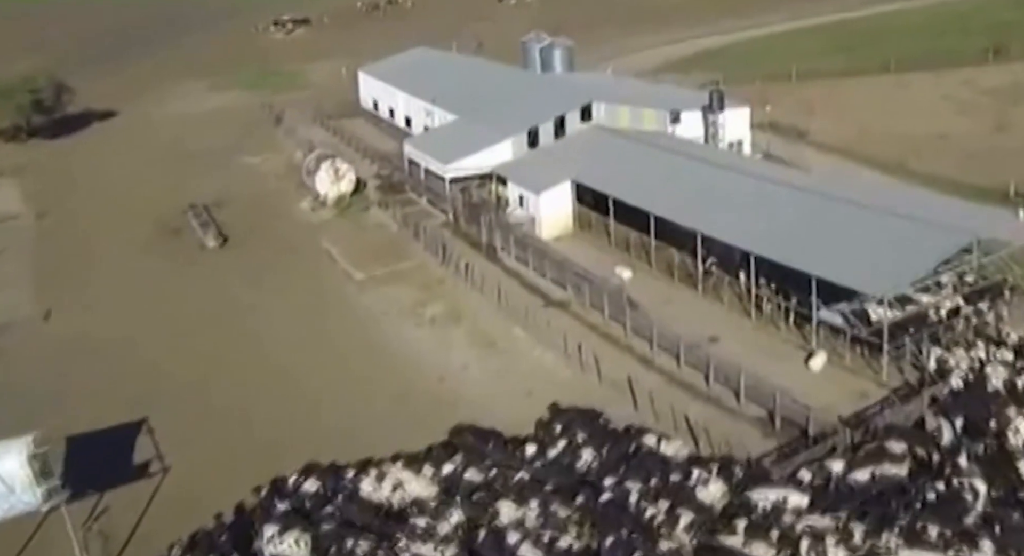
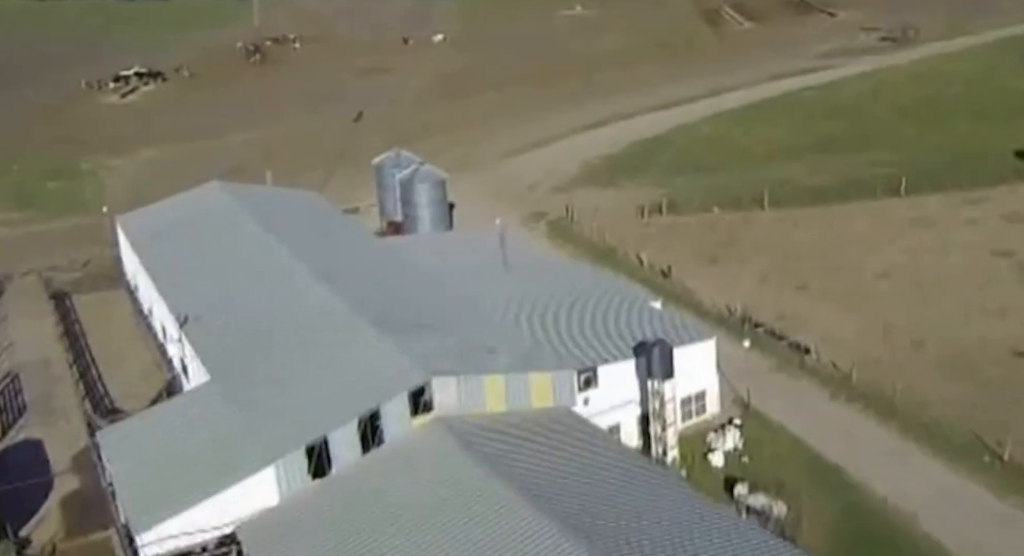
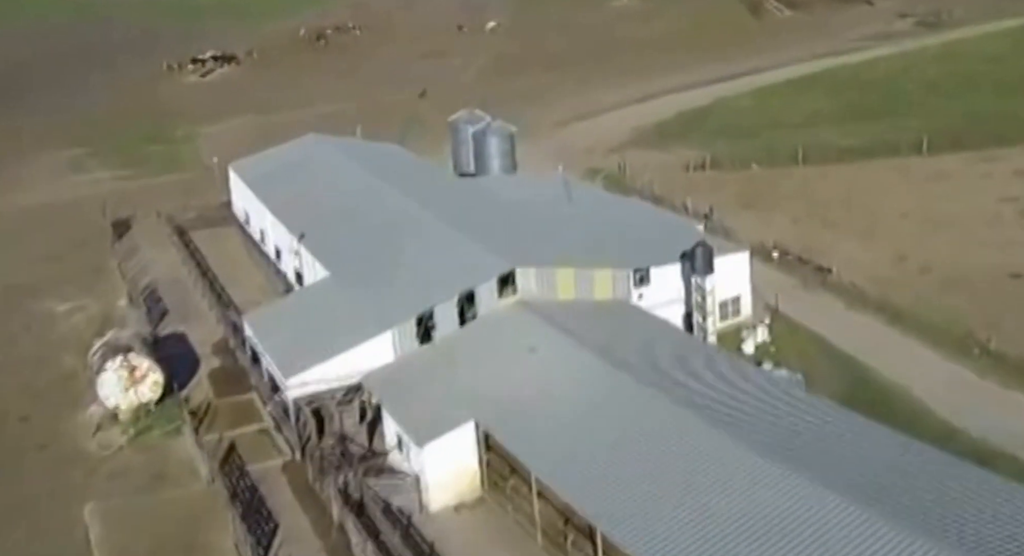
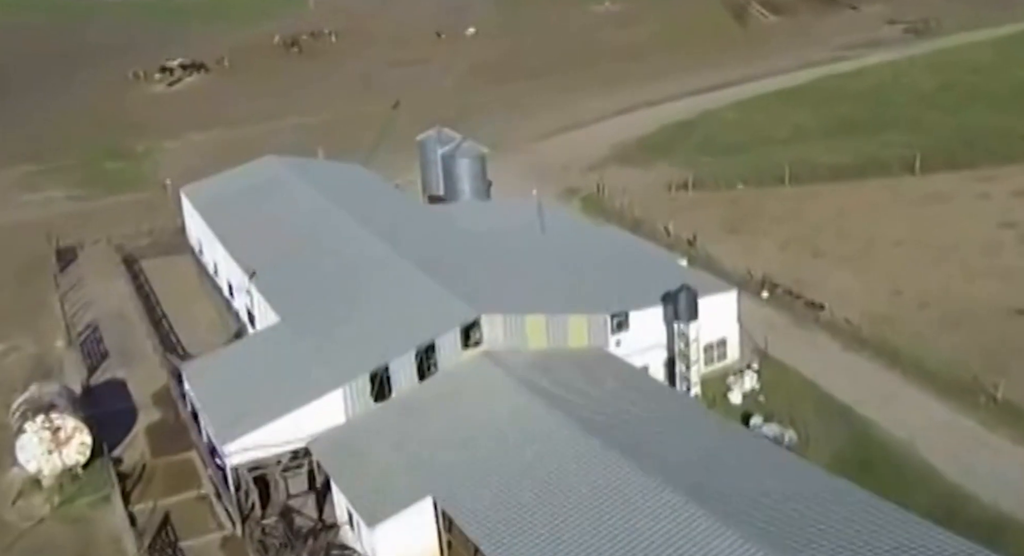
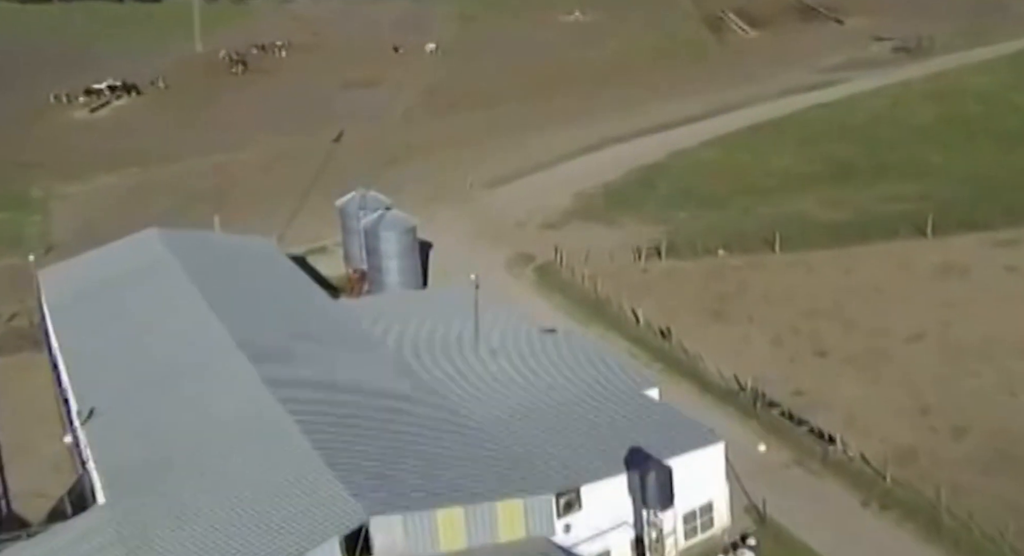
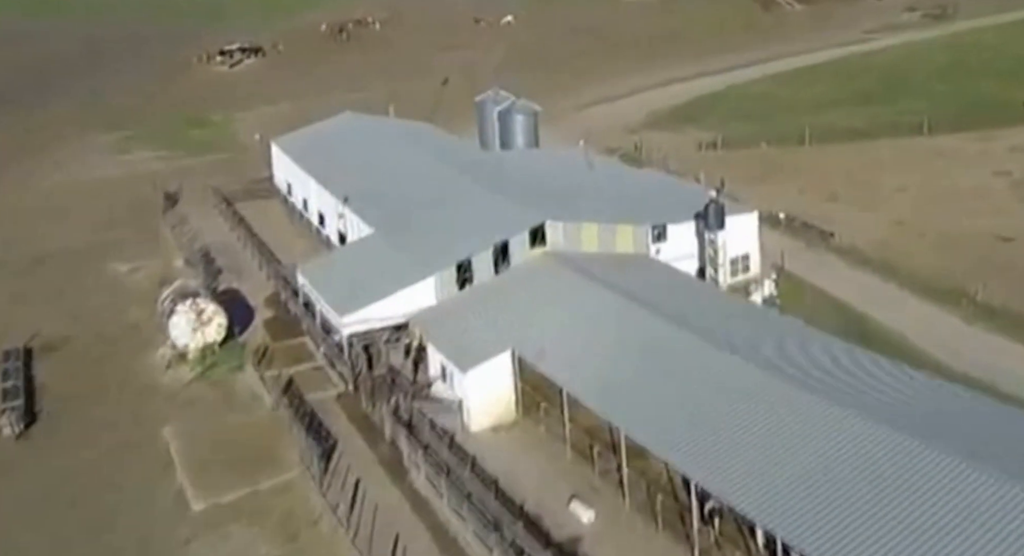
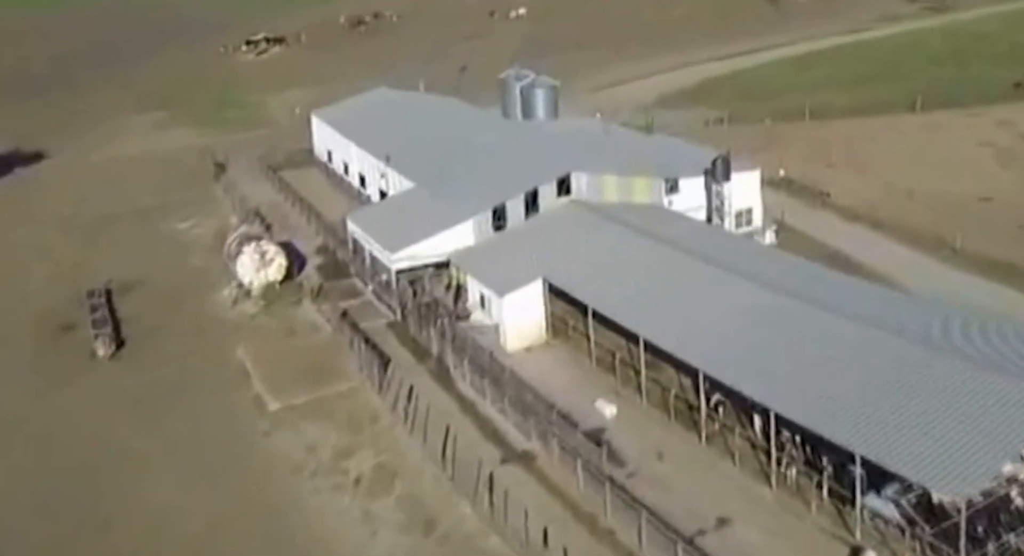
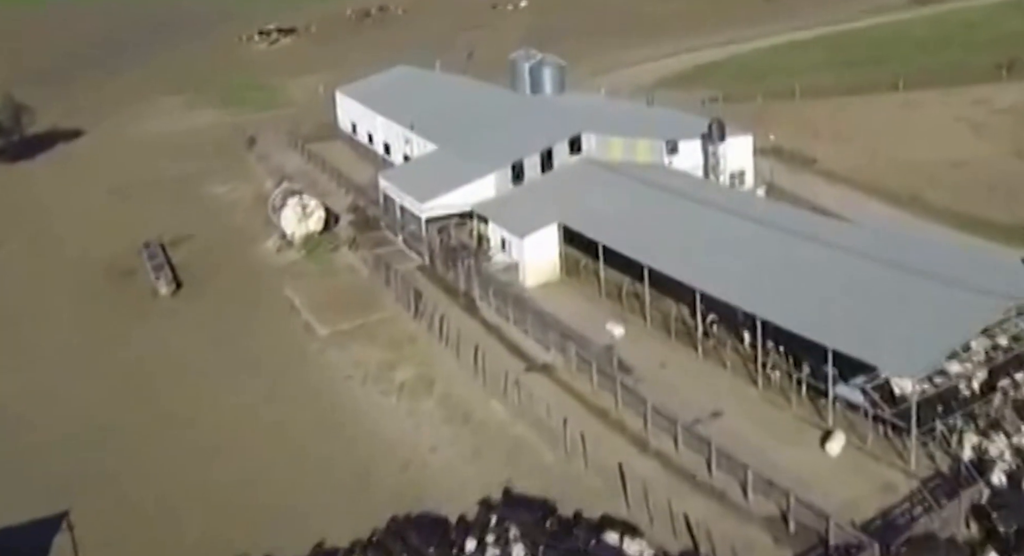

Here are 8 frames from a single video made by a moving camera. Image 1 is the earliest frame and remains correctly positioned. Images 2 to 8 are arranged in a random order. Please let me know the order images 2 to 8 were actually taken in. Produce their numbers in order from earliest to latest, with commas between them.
8, 7, 6, 3, 4, 2, 5
